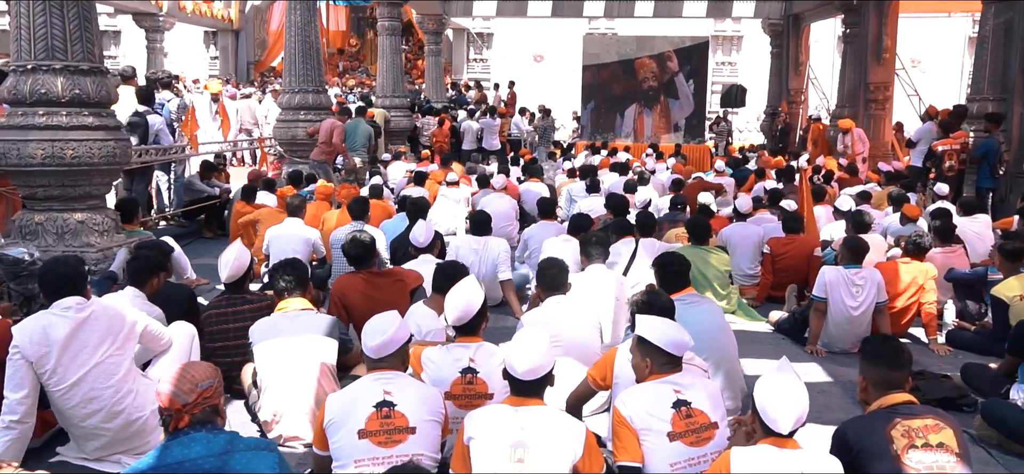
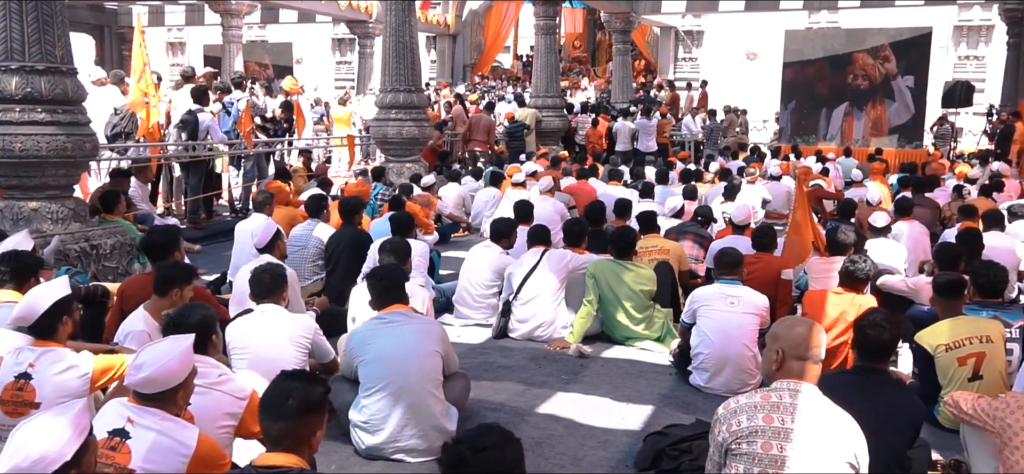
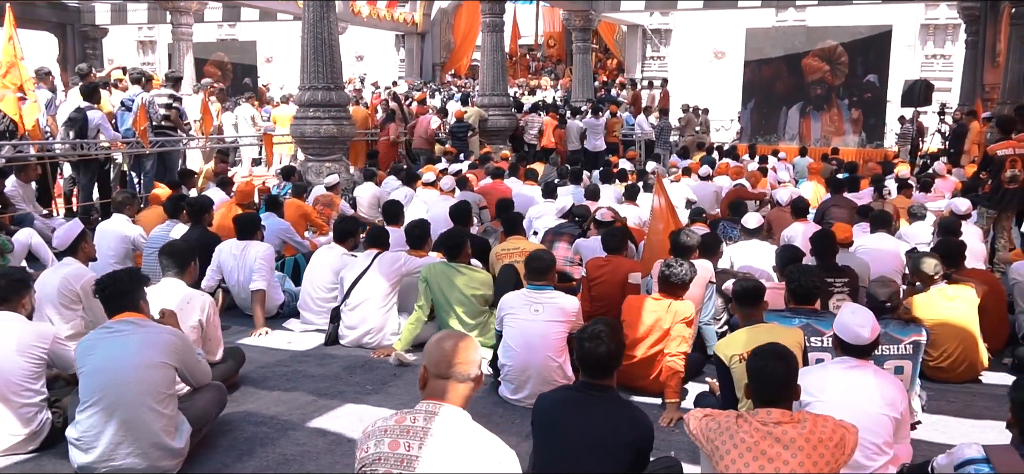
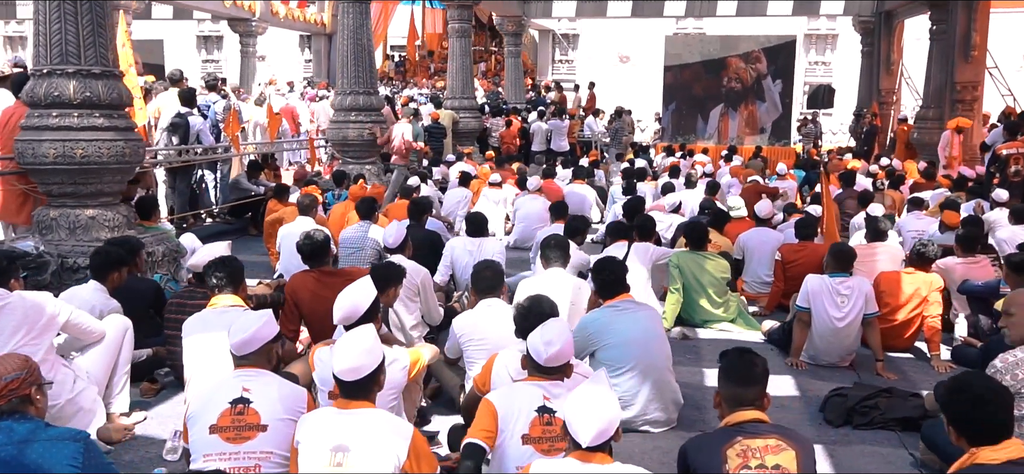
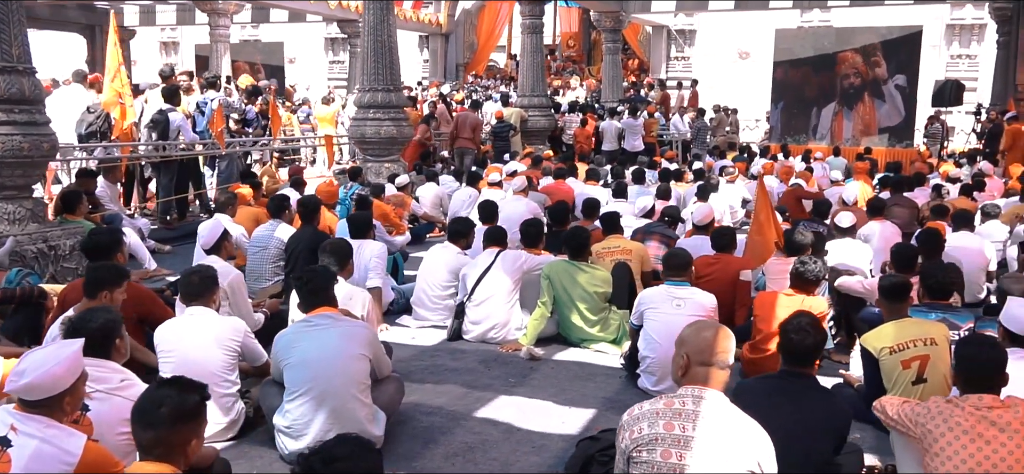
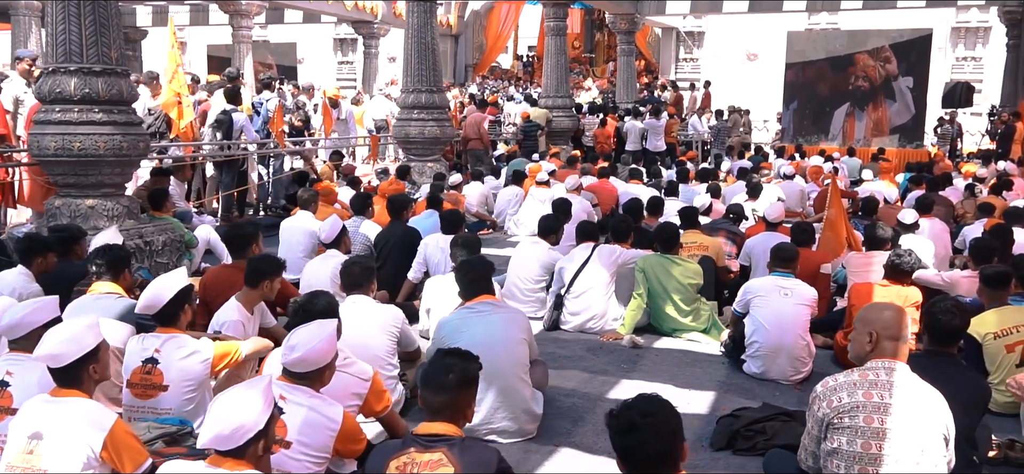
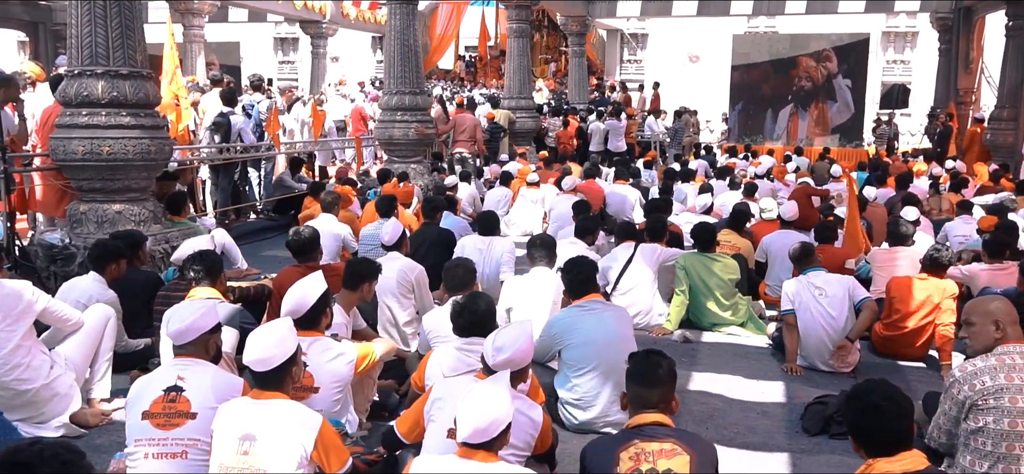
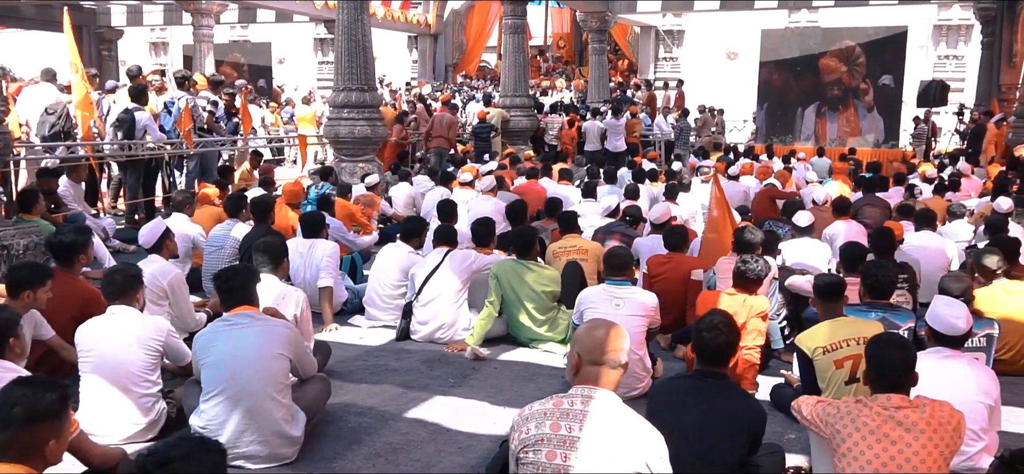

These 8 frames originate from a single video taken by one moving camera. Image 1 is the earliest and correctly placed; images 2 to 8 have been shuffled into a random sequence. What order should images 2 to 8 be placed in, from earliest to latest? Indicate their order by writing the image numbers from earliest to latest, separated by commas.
4, 7, 6, 2, 5, 8, 3
